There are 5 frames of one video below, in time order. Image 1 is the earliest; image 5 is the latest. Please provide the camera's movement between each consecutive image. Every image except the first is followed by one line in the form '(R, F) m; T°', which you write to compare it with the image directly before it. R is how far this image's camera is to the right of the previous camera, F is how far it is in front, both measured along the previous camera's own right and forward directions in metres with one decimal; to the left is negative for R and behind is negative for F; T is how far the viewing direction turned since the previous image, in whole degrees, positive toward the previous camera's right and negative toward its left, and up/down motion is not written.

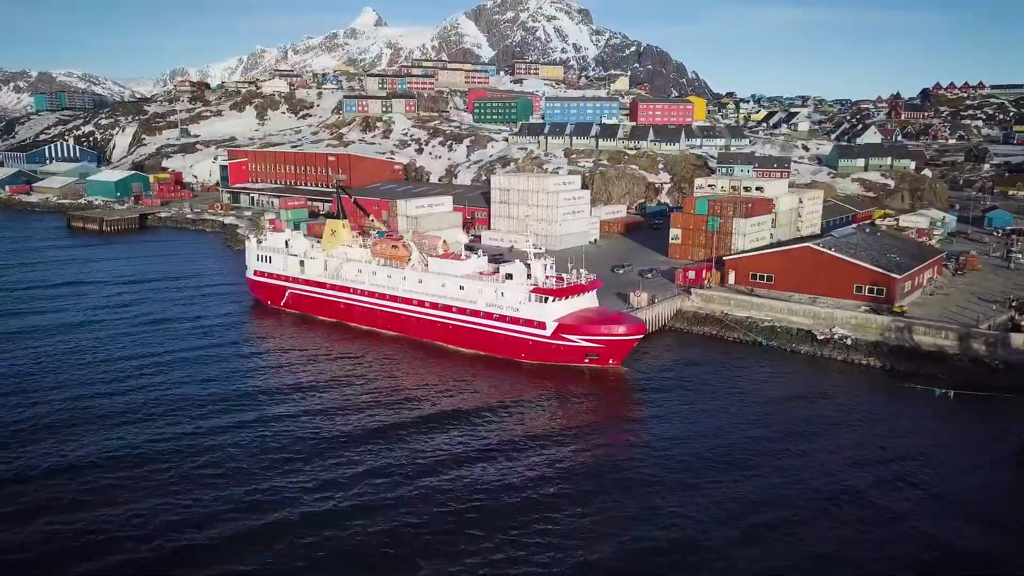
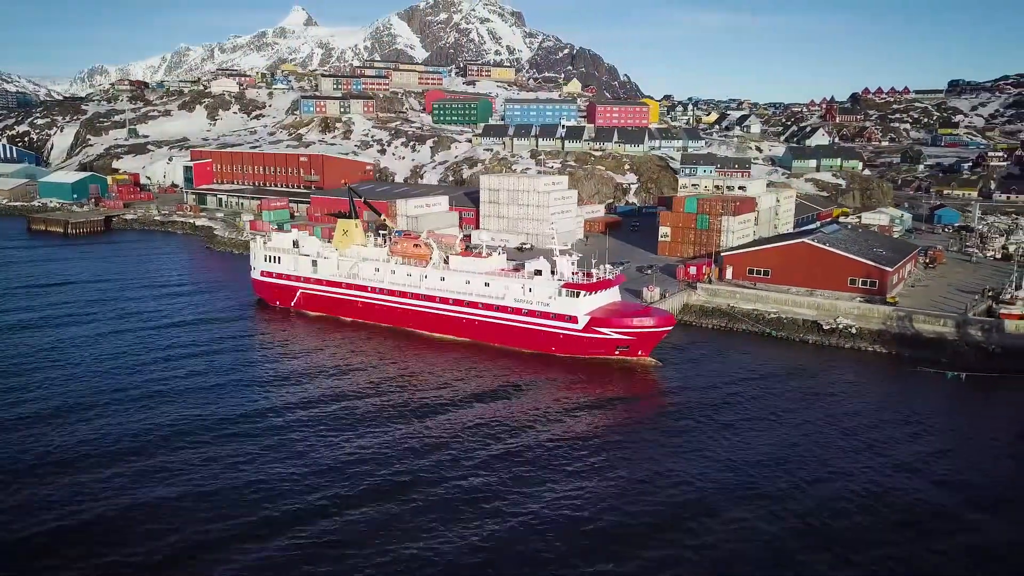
(-2.9, -0.5) m; +4°
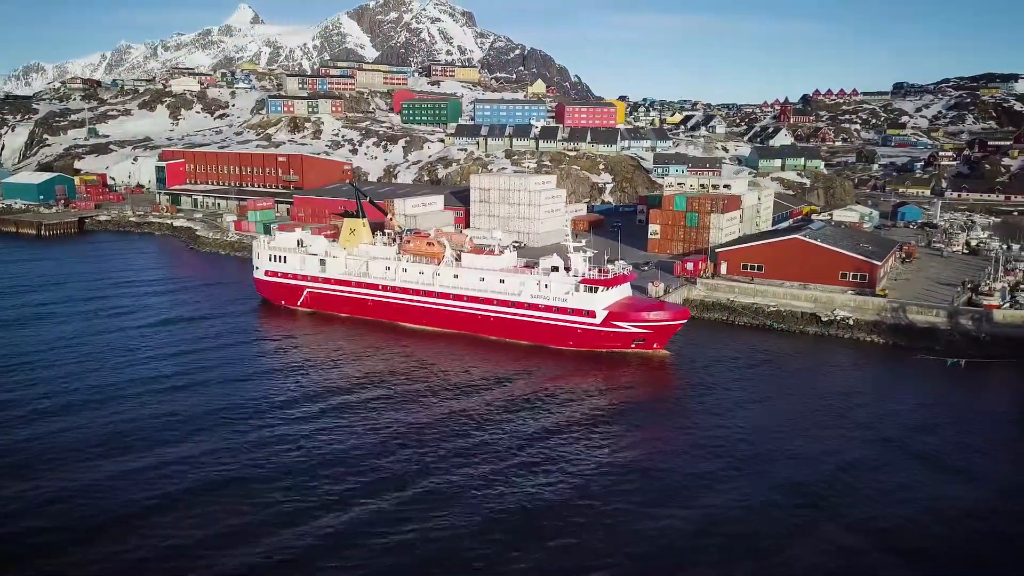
(-2.0, -0.5) m; +3°
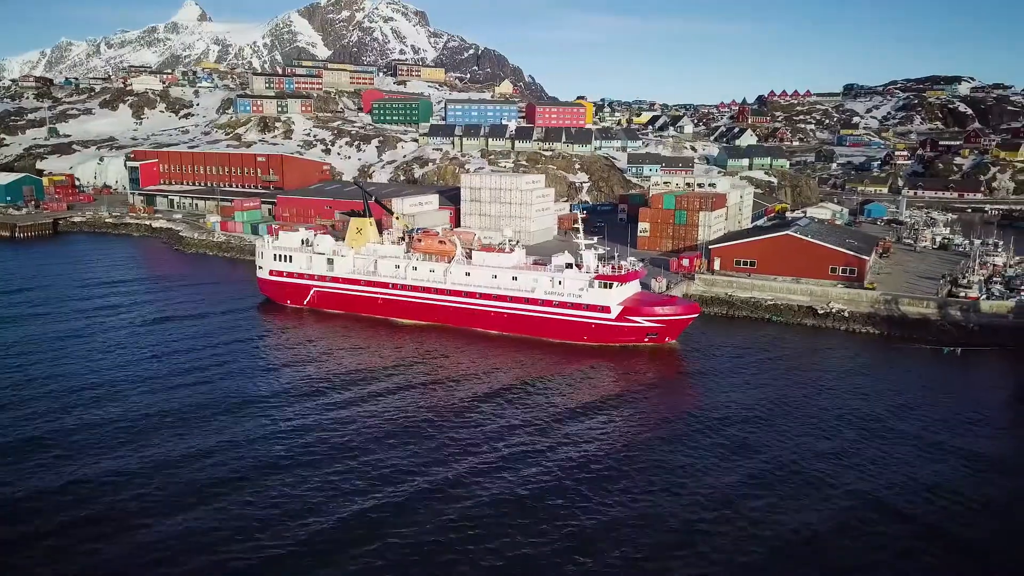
(-1.9, -0.5) m; +3°
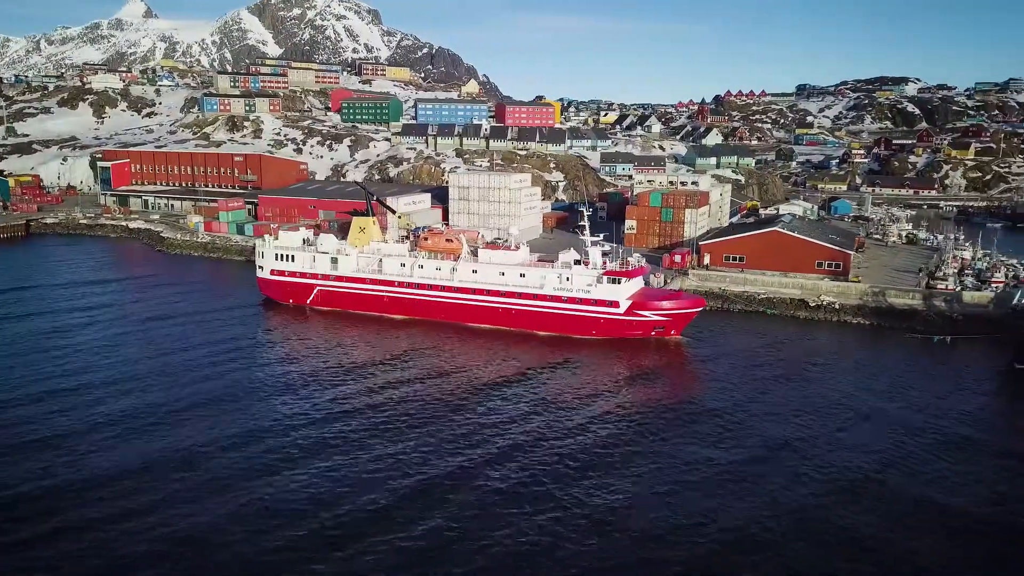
(-1.8, -0.5) m; +3°
